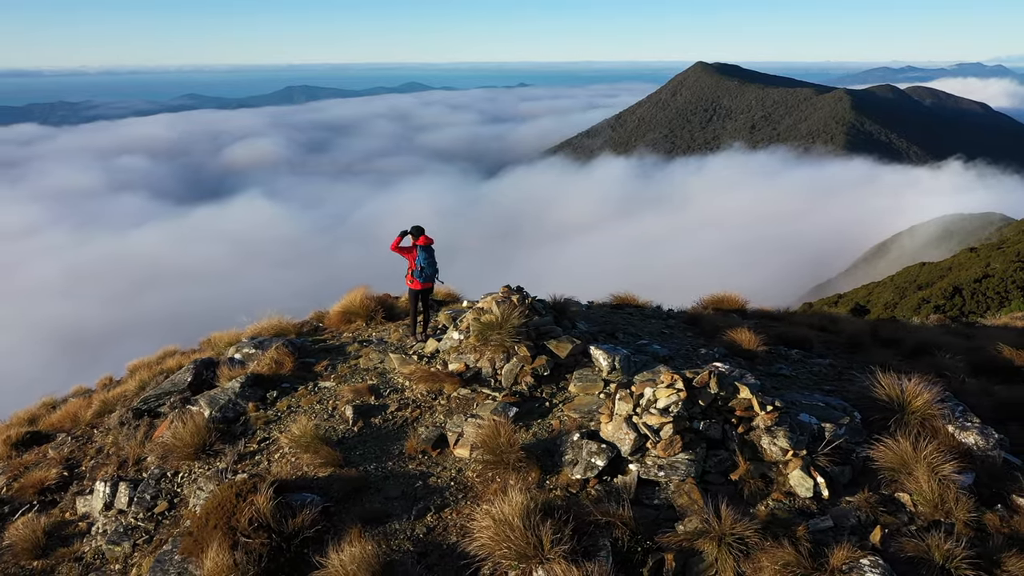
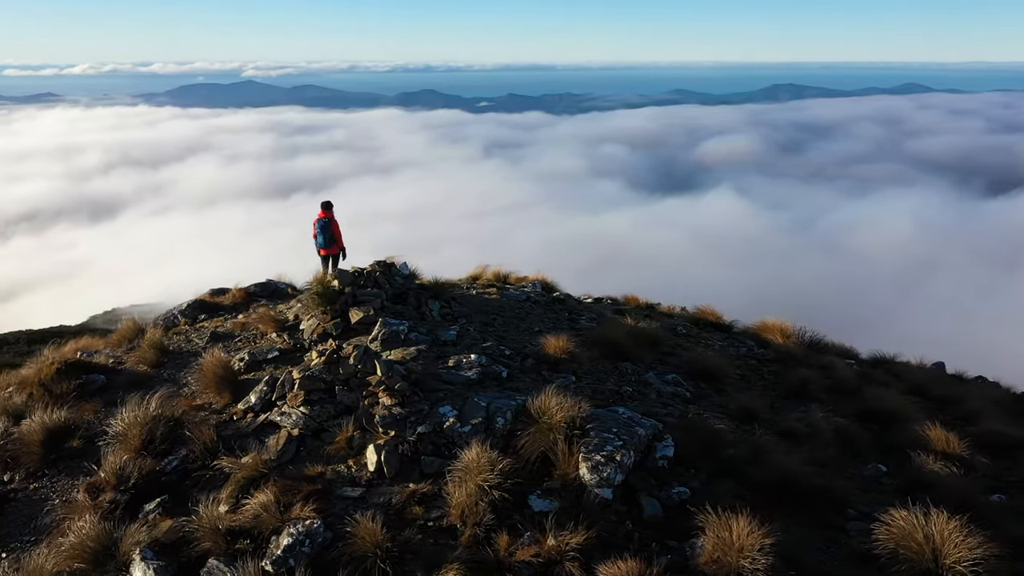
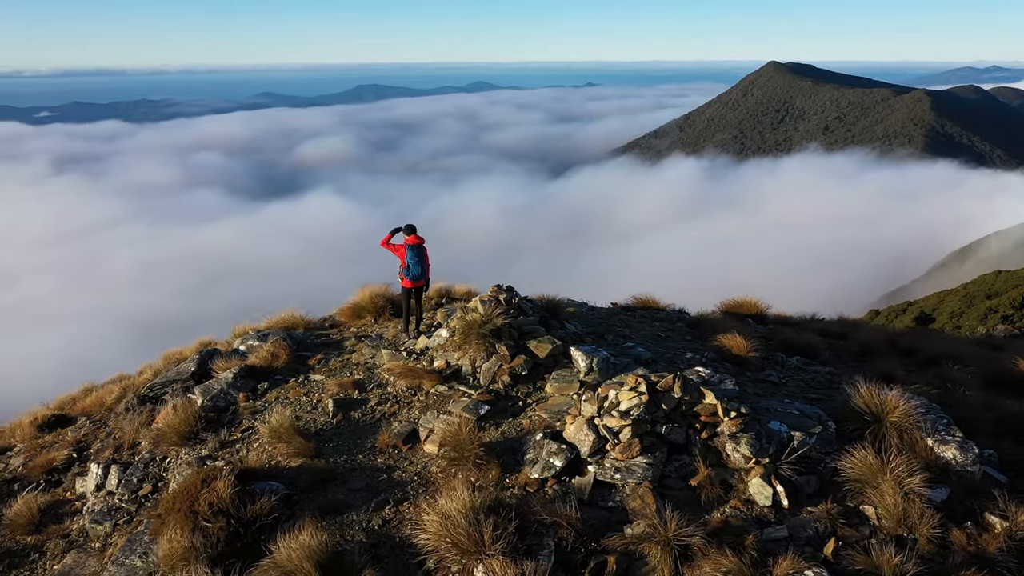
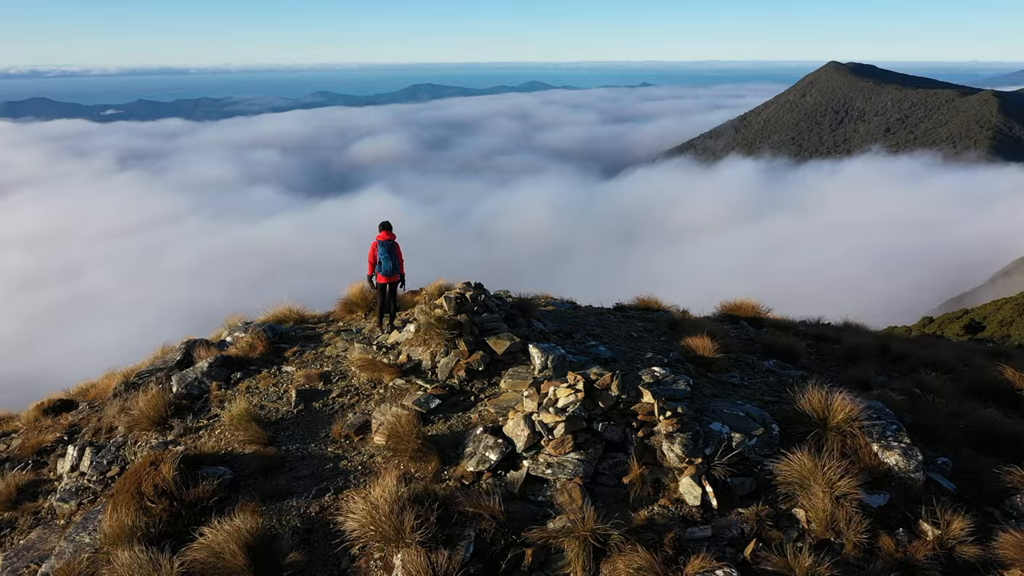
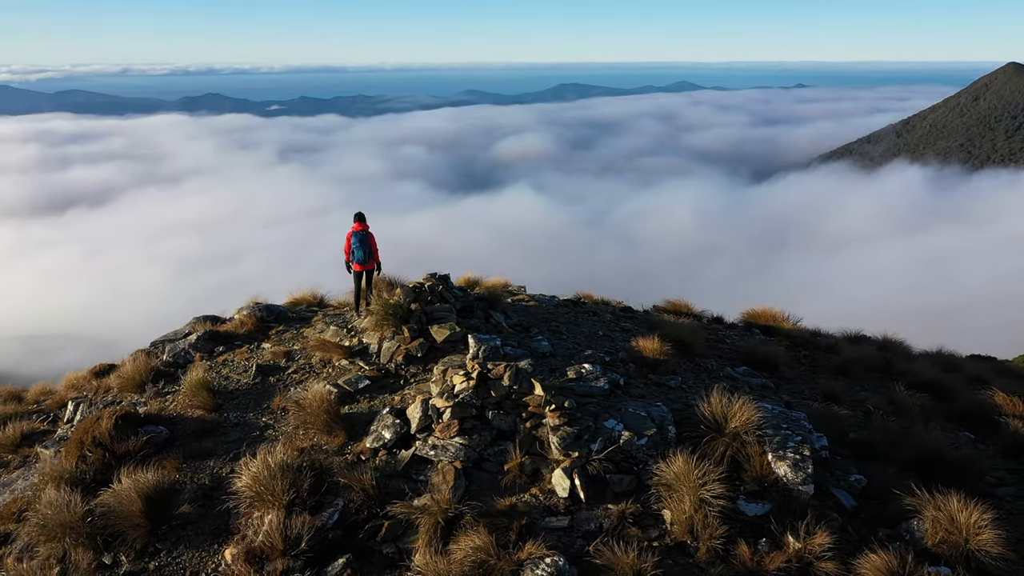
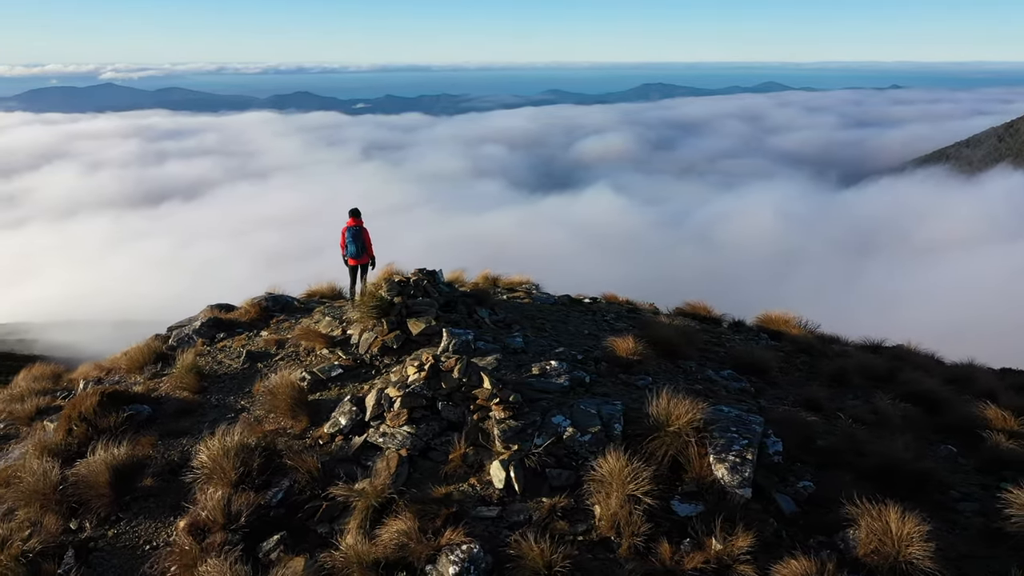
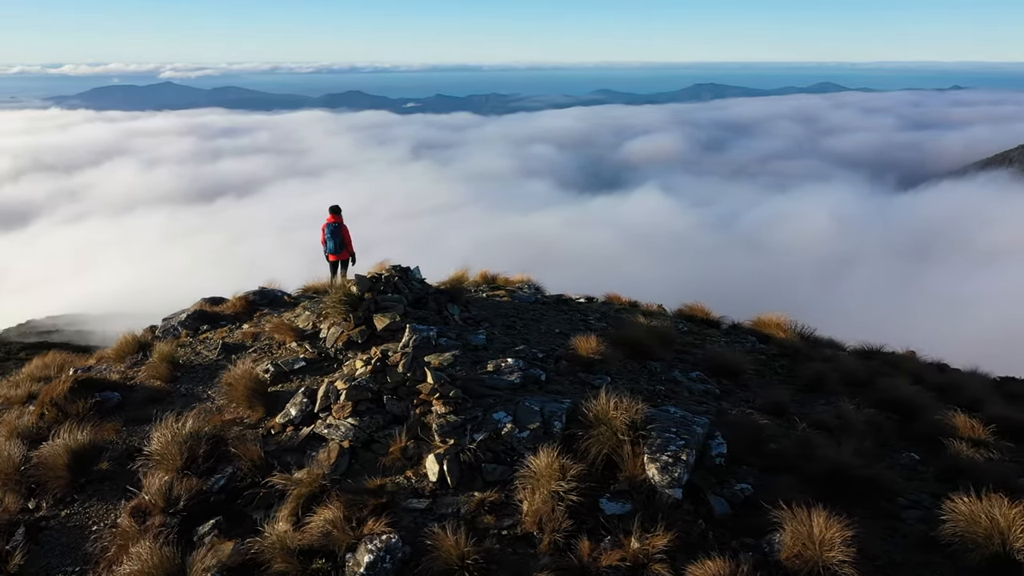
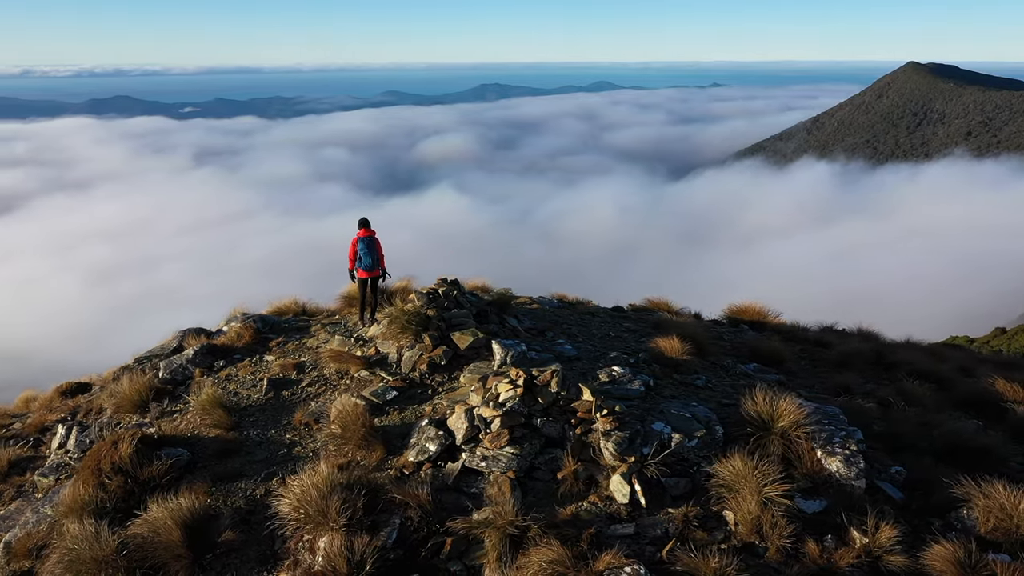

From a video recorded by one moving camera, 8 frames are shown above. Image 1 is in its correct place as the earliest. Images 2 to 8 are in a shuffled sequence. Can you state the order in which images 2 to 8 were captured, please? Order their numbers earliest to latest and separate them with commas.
3, 4, 8, 5, 6, 7, 2
